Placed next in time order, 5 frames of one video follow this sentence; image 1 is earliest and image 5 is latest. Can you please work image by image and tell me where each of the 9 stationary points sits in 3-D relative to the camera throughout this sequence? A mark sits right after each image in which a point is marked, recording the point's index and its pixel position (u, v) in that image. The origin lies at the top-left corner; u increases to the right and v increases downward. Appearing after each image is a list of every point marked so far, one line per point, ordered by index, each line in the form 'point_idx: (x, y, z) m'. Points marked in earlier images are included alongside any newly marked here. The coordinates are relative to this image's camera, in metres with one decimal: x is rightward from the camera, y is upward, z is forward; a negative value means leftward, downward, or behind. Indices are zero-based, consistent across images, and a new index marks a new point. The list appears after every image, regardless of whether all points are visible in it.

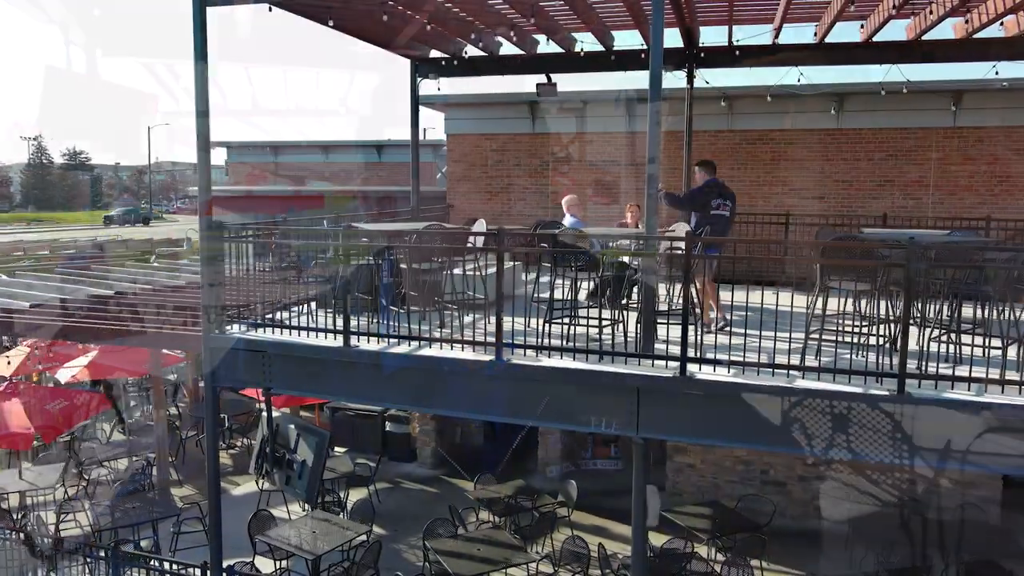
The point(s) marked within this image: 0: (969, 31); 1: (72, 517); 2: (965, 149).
0: (+4.8, +2.7, +8.2) m
1: (-4.8, -2.5, +8.4) m
2: (+5.8, +1.8, +10.0) m
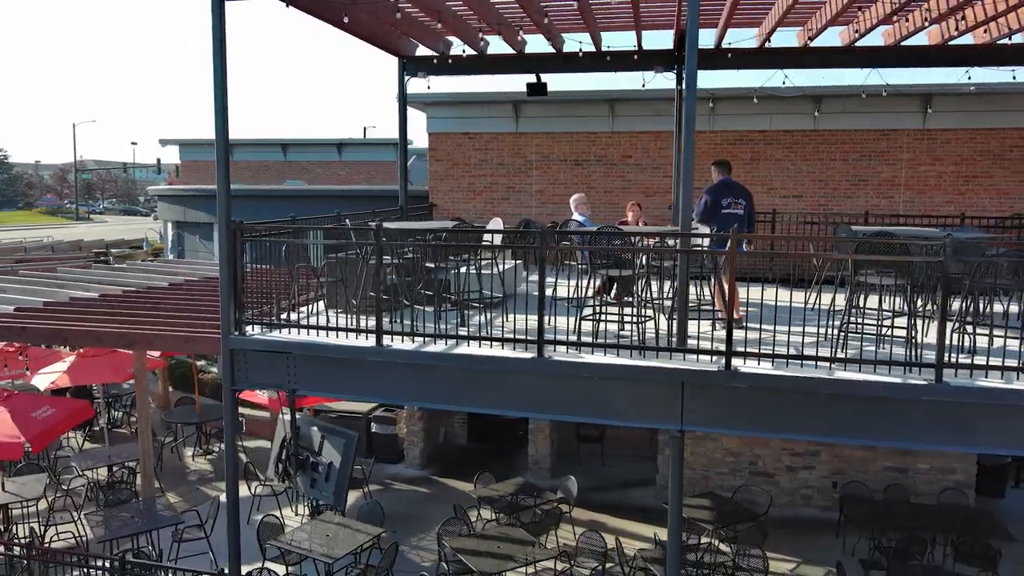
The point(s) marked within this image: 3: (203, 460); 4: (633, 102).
0: (+4.8, +2.8, +8.6) m
1: (-4.7, -2.5, +8.1) m
2: (+5.7, +1.9, +10.4) m
3: (-4.5, -2.5, +11.2) m
4: (+1.7, +2.6, +11.0) m
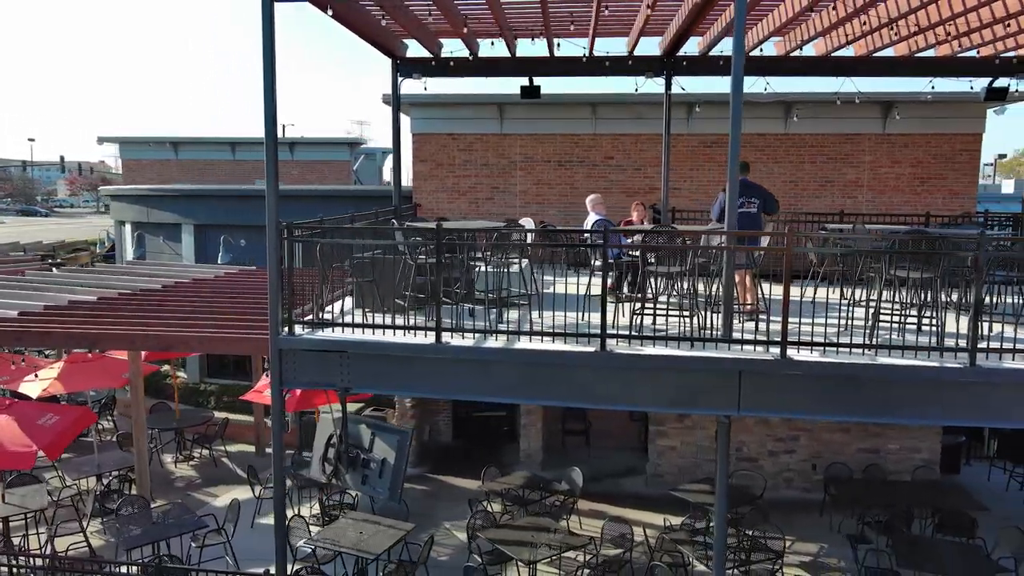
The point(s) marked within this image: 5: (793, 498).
0: (+4.8, +2.8, +9.3) m
1: (-4.5, -2.6, +7.9) m
2: (+5.5, +2.0, +11.2) m
3: (-4.6, -2.5, +10.9) m
4: (+1.5, +2.7, +11.4) m
5: (+3.6, -2.7, +10.0) m
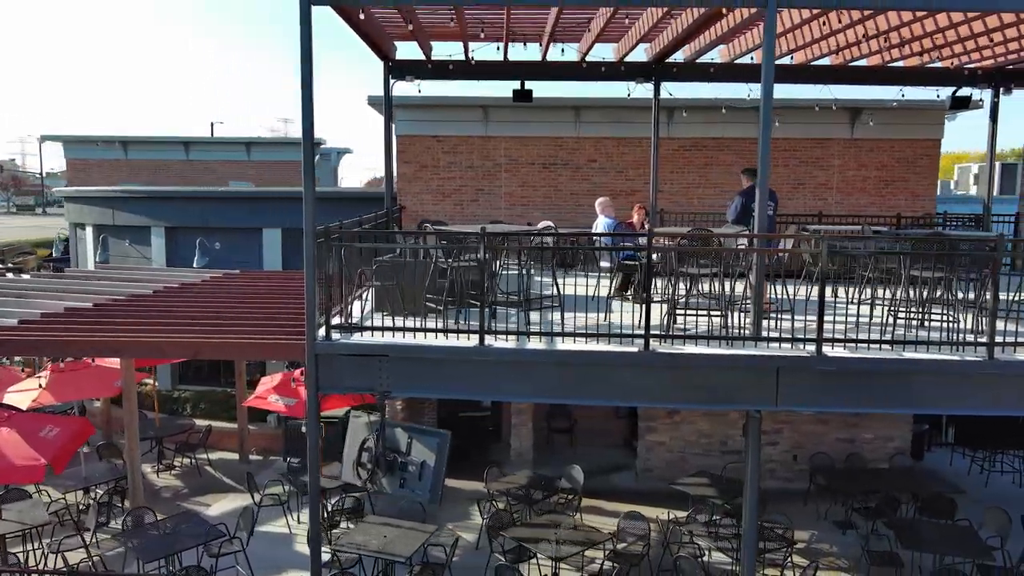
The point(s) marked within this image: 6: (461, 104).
0: (+4.7, +2.9, +9.8) m
1: (-4.4, -2.6, +7.6) m
2: (+5.3, +2.0, +11.8) m
3: (-4.7, -2.6, +10.6) m
4: (+1.3, +2.7, +11.6) m
5: (+3.6, -2.7, +10.5) m
6: (-0.8, +2.7, +11.5) m
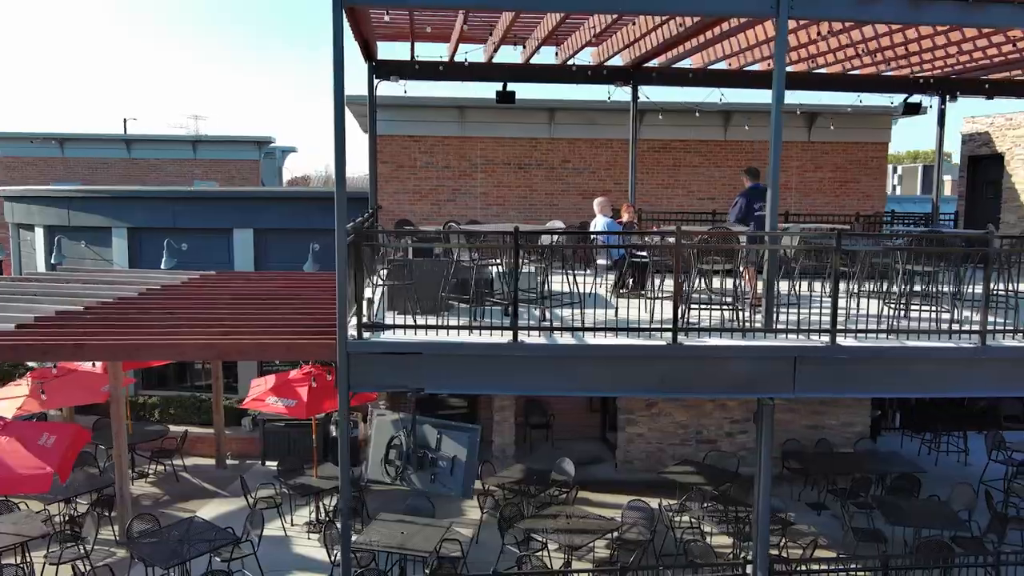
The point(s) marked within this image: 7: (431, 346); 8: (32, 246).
0: (+4.5, +2.9, +10.4) m
1: (-4.3, -2.6, +7.3) m
2: (+4.9, +2.1, +12.5) m
3: (-4.9, -2.6, +10.3) m
4: (+0.9, +2.7, +11.9) m
5: (+3.4, -2.6, +11.0) m
6: (-1.1, +2.7, +11.6) m
7: (-0.7, -0.4, +6.0) m
8: (-8.4, +0.7, +13.6) m
